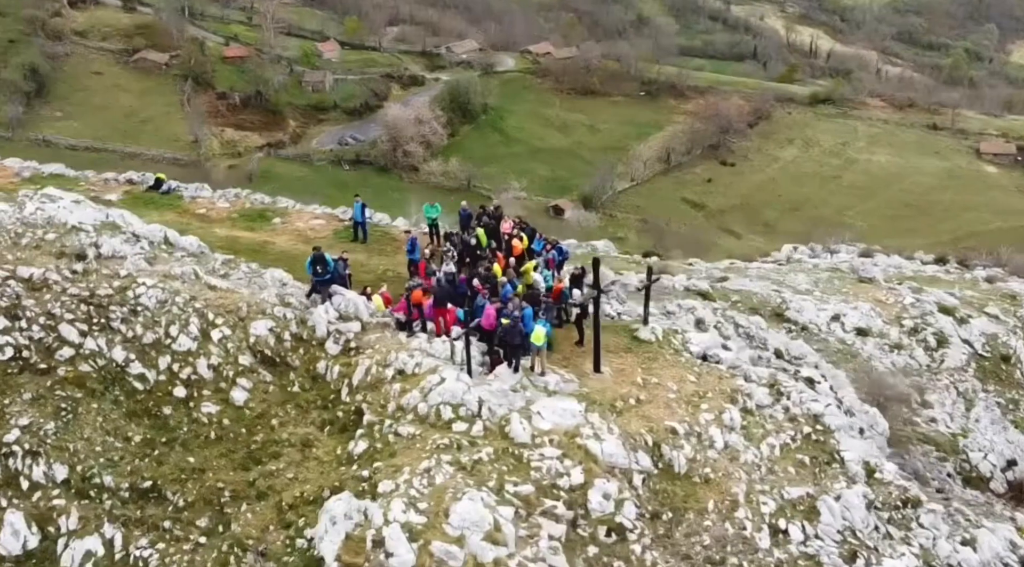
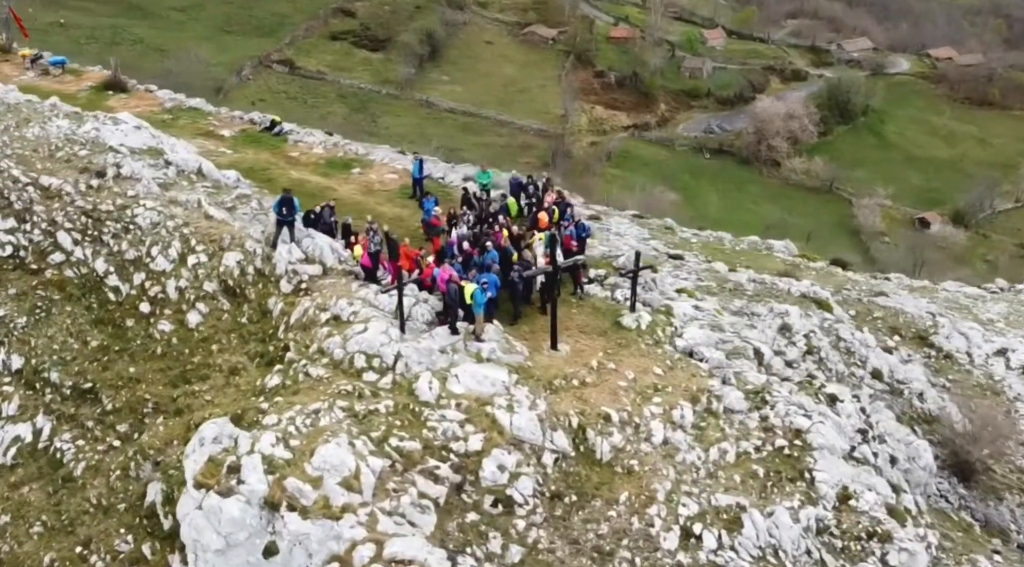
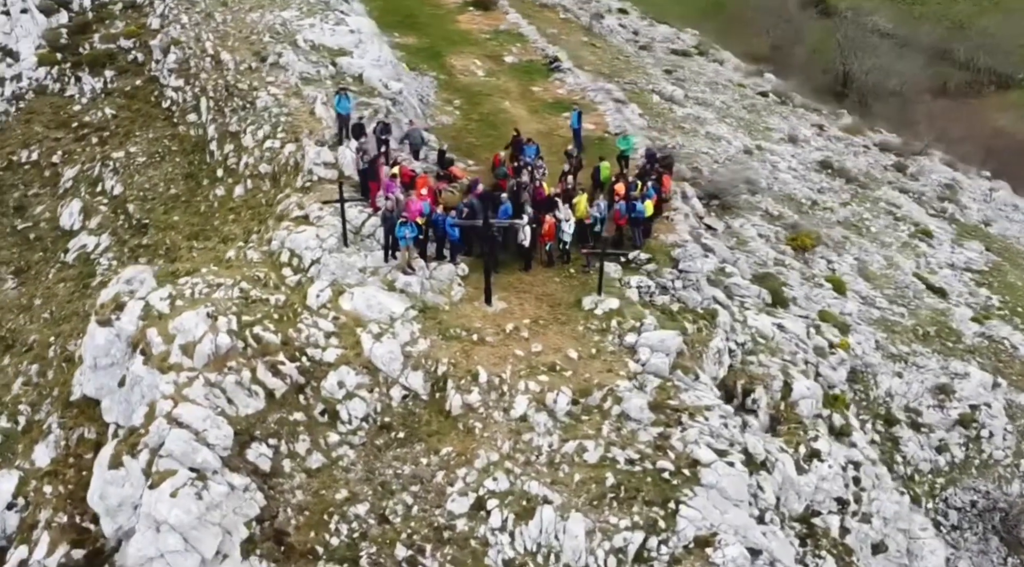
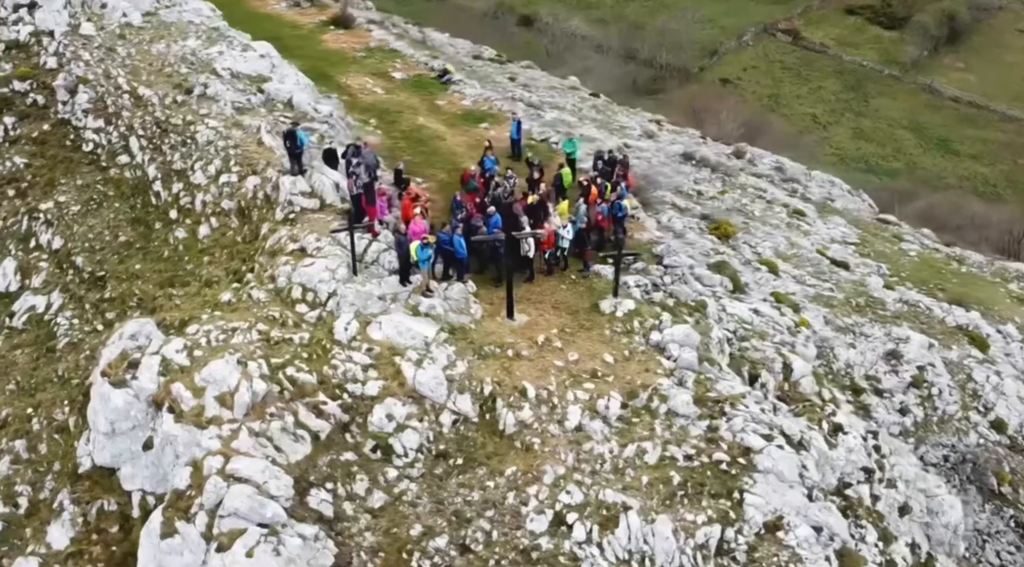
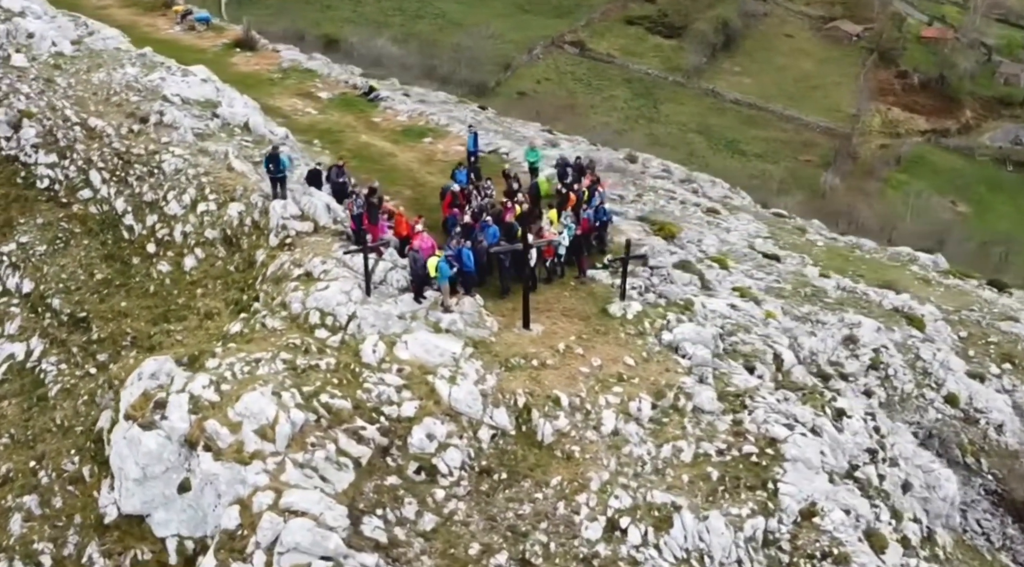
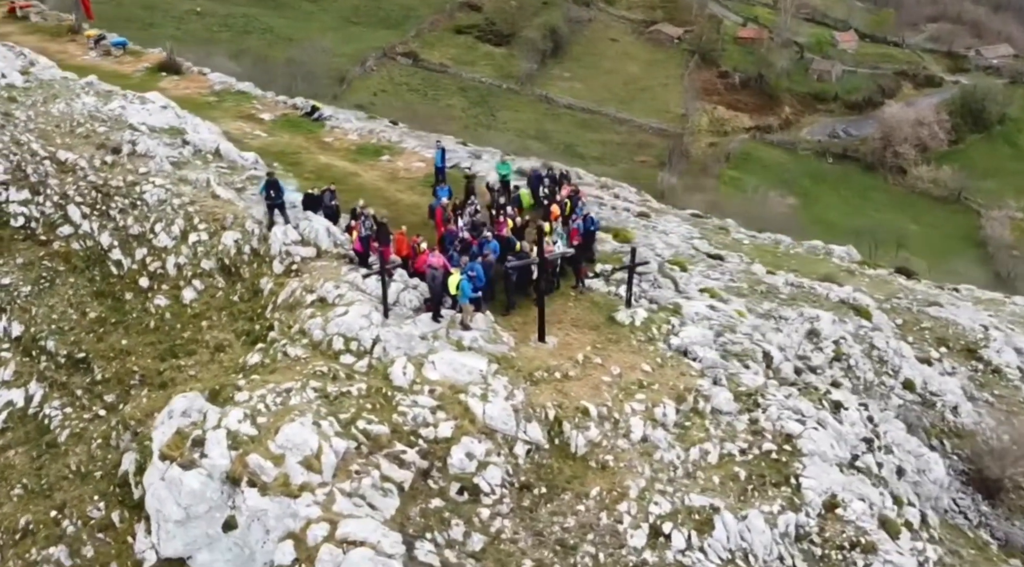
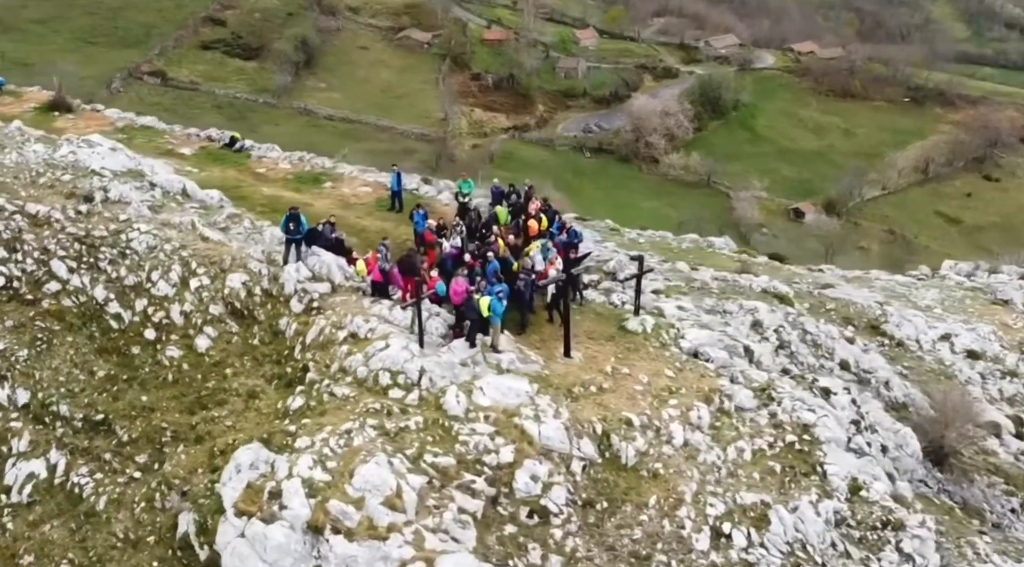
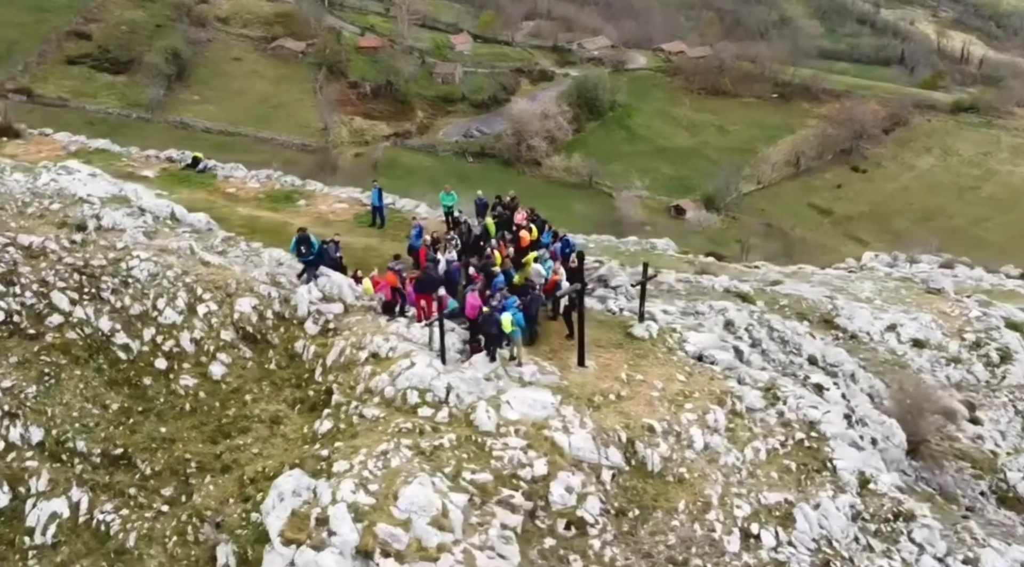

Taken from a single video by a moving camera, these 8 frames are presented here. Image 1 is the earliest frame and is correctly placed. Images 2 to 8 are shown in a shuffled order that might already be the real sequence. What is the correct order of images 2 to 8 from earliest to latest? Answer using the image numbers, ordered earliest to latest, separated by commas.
8, 7, 2, 6, 5, 4, 3
